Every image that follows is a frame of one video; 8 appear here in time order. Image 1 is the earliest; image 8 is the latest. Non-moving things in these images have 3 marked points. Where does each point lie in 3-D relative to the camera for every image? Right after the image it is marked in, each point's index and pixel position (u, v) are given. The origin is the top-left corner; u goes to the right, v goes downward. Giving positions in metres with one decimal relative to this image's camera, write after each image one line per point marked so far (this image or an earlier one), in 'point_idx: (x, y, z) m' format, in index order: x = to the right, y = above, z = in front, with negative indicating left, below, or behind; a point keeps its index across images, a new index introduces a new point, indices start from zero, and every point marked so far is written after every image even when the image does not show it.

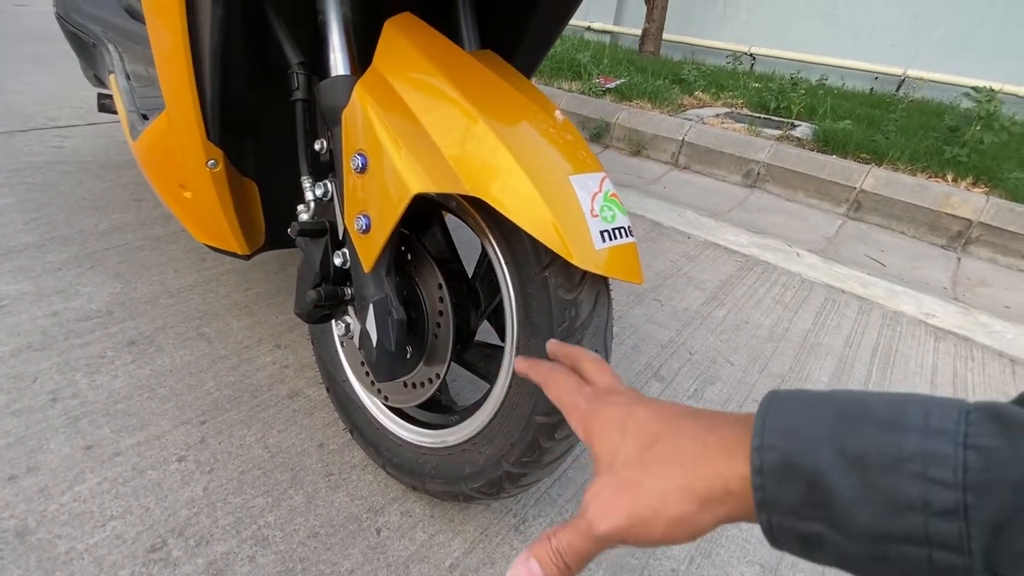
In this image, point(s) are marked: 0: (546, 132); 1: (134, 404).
0: (0.0, +0.2, +0.9) m
1: (-0.8, -0.3, +1.4) m
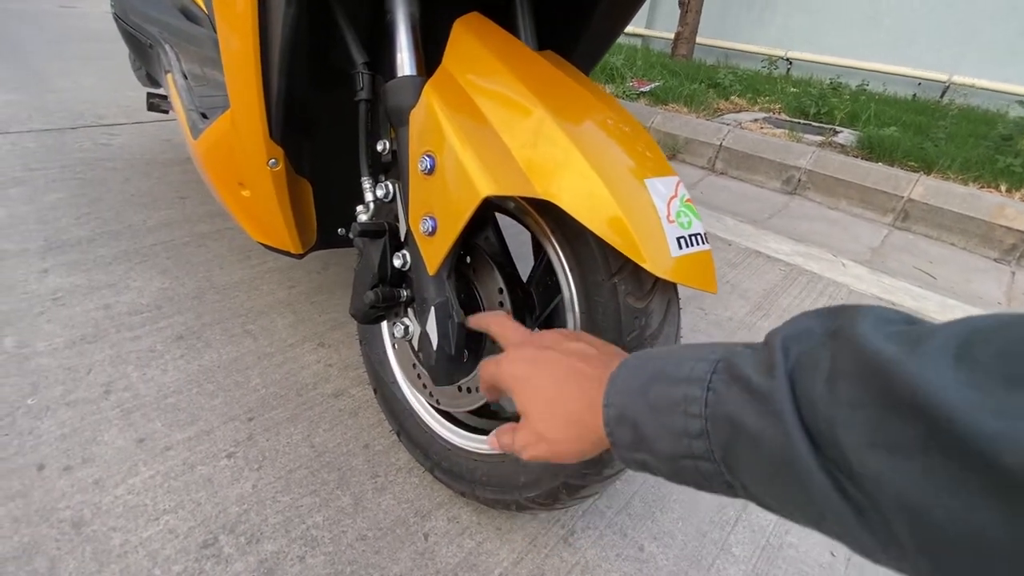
0: (+0.1, +0.2, +0.9) m
1: (-0.7, -0.2, +1.4) m
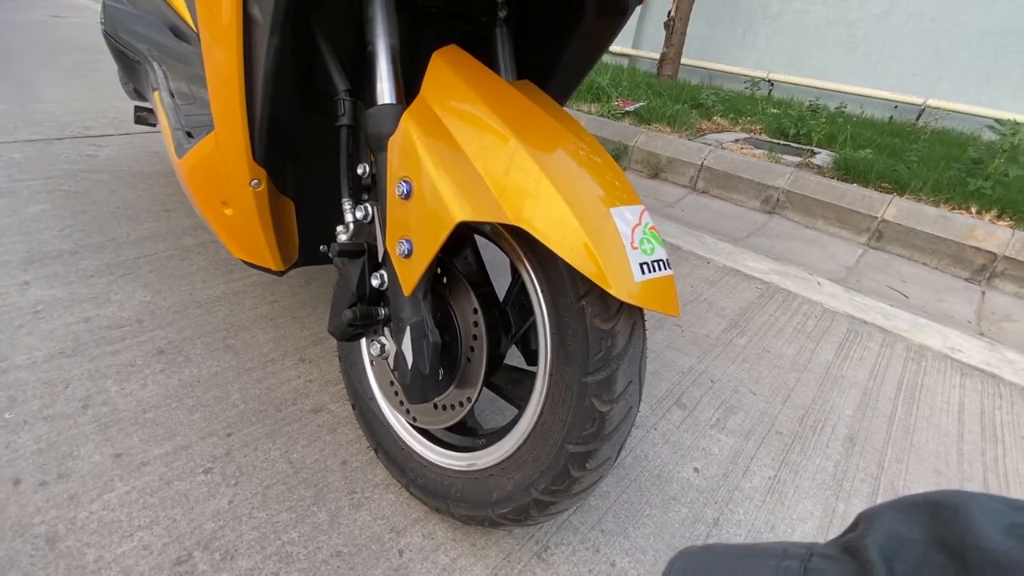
0: (+0.1, +0.2, +0.9) m
1: (-0.8, -0.3, +1.4) m
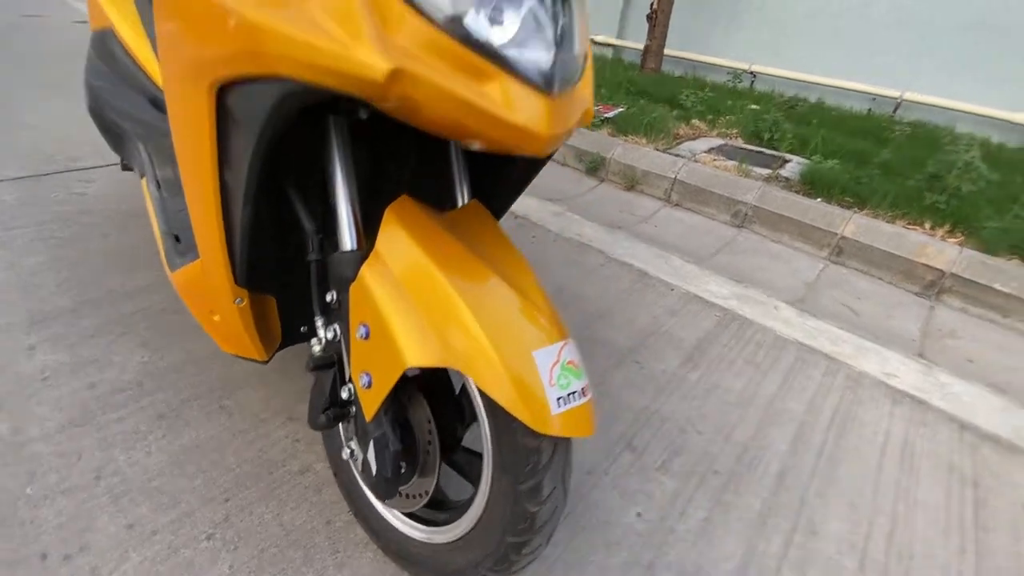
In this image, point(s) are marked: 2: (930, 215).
0: (0.0, 0.0, +1.1) m
1: (-0.9, -0.5, +1.6) m
2: (+1.8, +0.4, +2.7) m
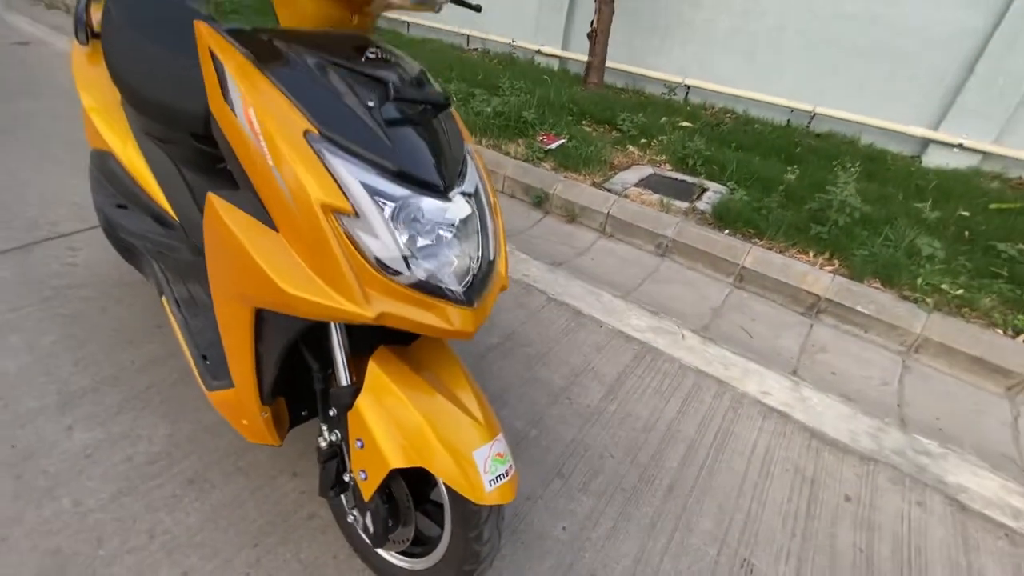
0: (-0.1, -0.3, +1.6) m
1: (-1.0, -0.8, +2.1) m
2: (+1.6, +0.3, +3.3) m
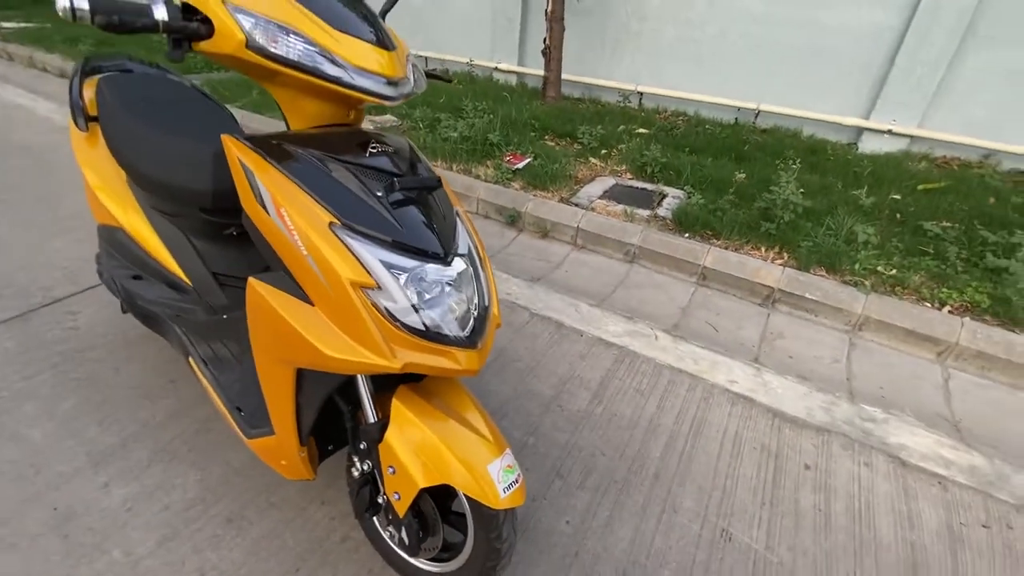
0: (-0.1, -0.4, +1.9) m
1: (-0.9, -1.0, +2.4) m
2: (+1.5, +0.3, +3.7) m
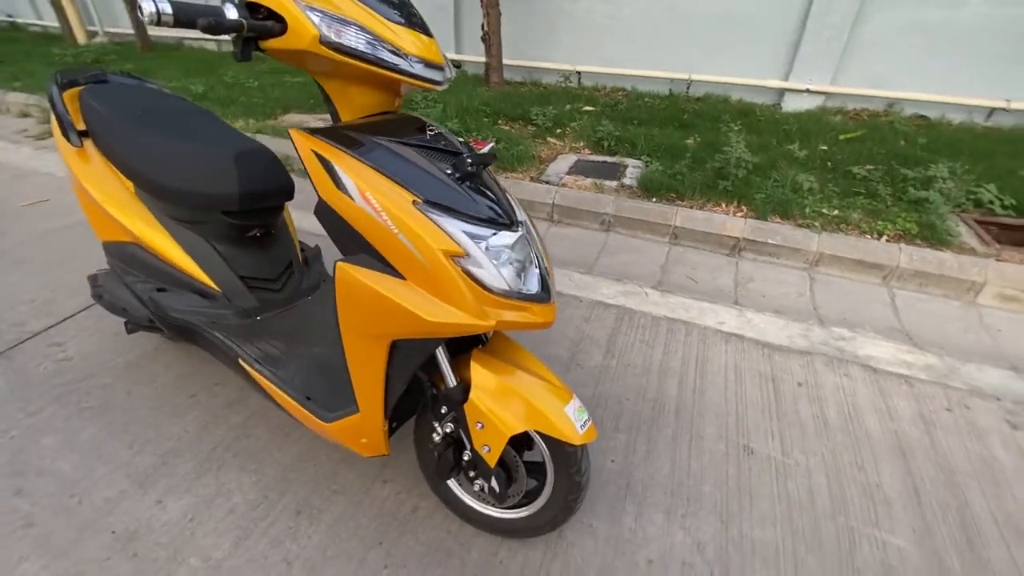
0: (+0.1, -0.3, +2.2) m
1: (-0.7, -1.0, +2.6) m
2: (+1.4, +0.6, +4.1) m
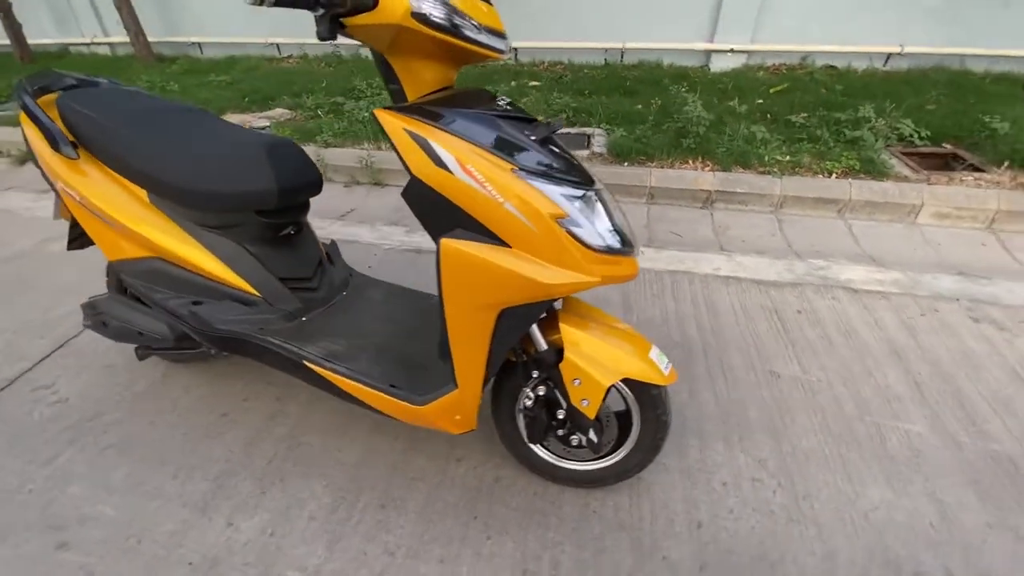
0: (+0.4, -0.2, +2.4) m
1: (-0.3, -1.0, +2.6) m
2: (+1.2, +1.0, +4.5) m
